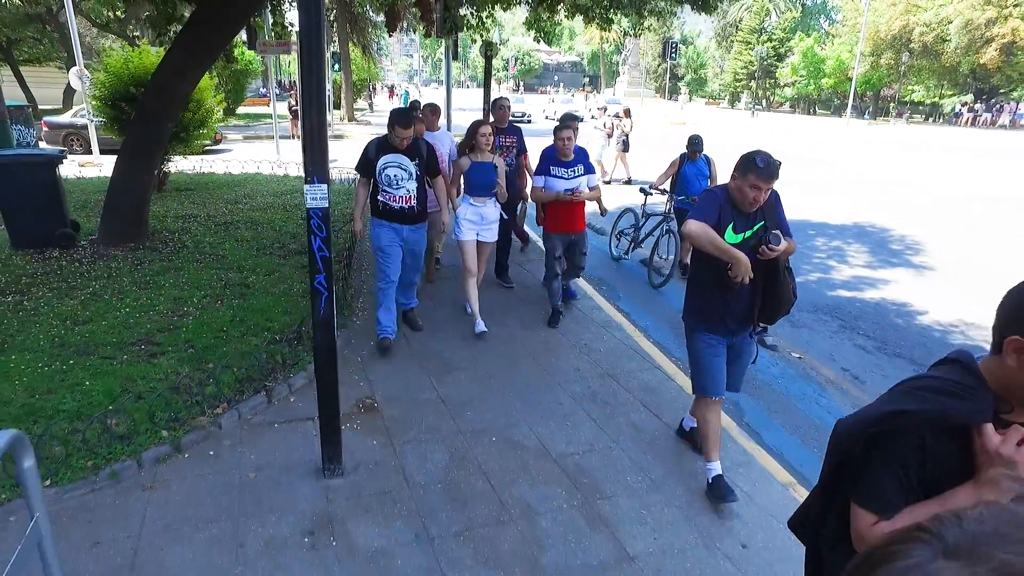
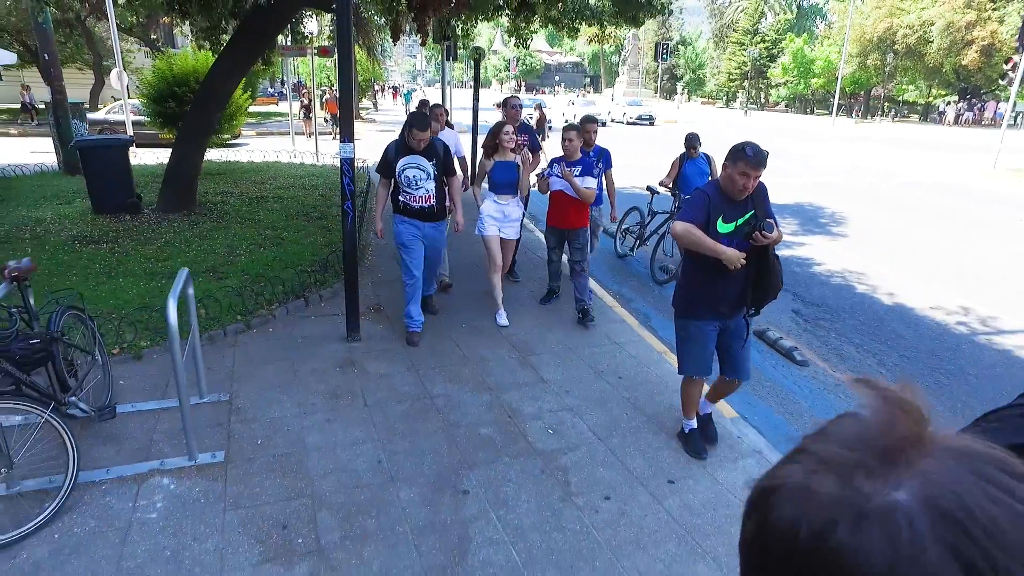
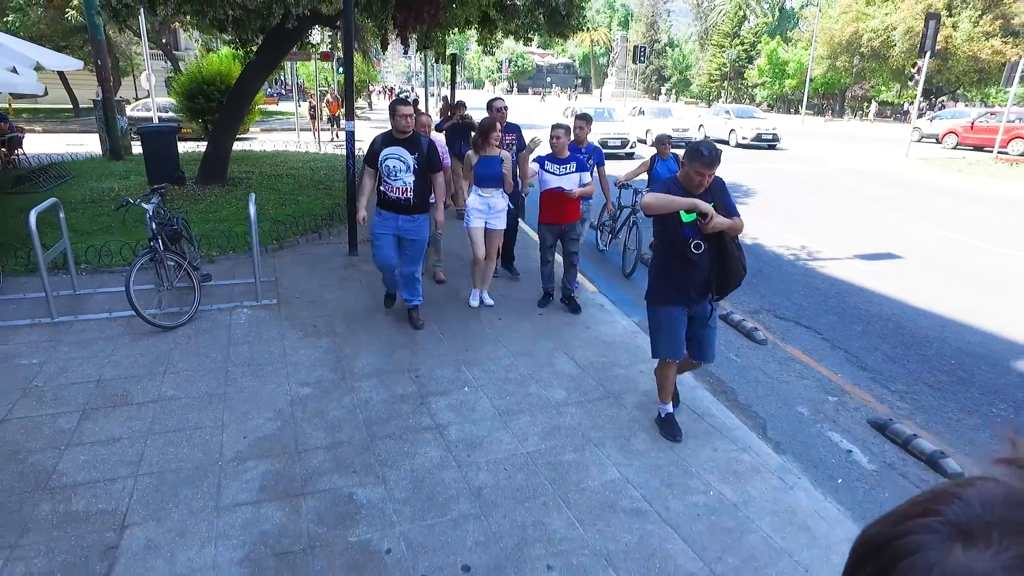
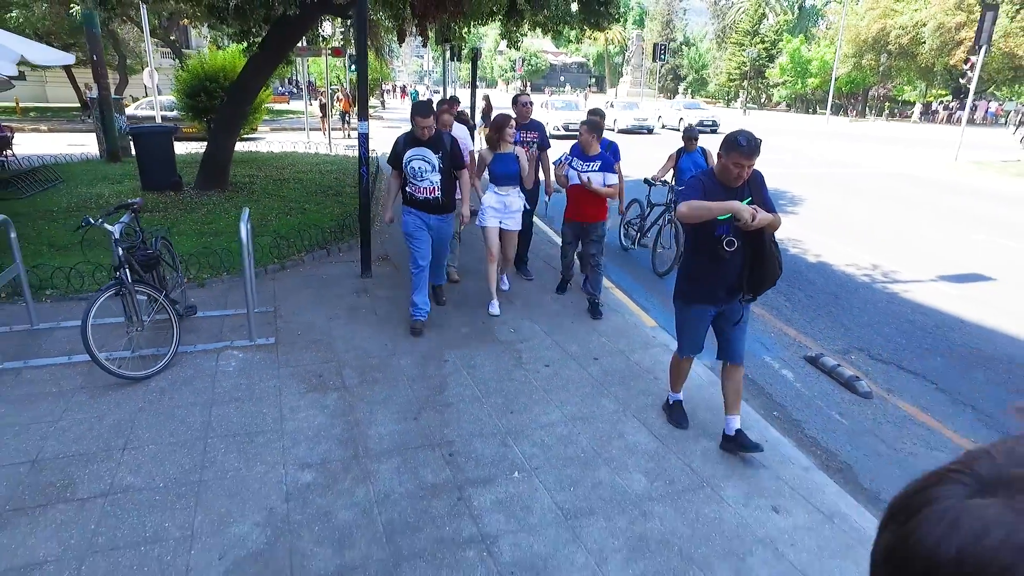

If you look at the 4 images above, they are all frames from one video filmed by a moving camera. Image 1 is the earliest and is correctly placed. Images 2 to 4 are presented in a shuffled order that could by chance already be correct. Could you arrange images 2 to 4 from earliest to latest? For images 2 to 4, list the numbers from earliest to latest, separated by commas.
2, 4, 3
